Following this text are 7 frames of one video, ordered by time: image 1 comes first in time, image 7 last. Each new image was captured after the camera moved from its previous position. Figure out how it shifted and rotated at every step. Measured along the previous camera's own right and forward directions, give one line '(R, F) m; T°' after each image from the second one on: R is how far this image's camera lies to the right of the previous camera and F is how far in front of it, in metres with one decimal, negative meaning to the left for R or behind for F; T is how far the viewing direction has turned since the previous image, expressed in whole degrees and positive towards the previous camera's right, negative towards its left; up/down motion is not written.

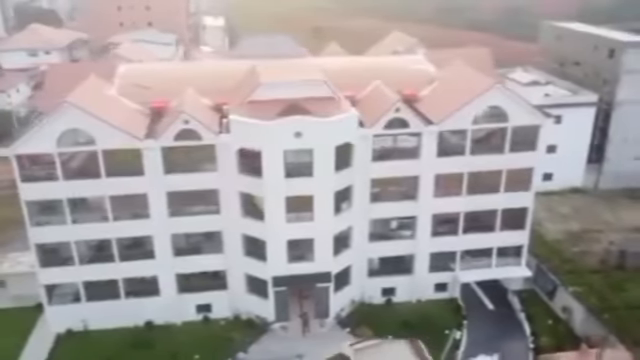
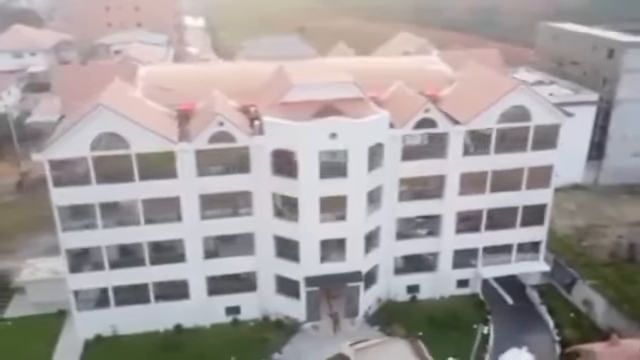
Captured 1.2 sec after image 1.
(-3.5, -0.2) m; +3°
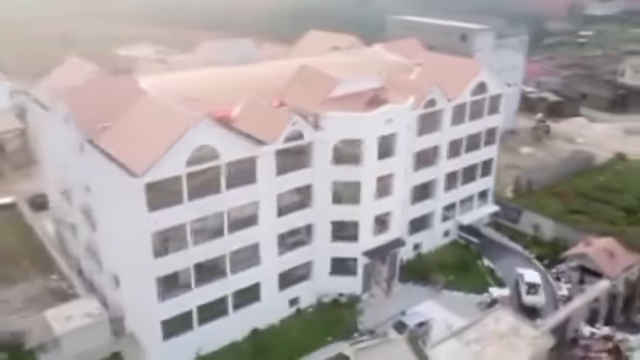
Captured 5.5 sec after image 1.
(-18.7, +1.5) m; +28°
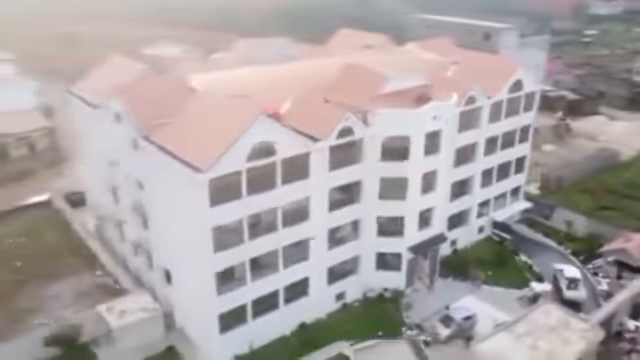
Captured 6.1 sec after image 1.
(-2.8, -0.5) m; 0°
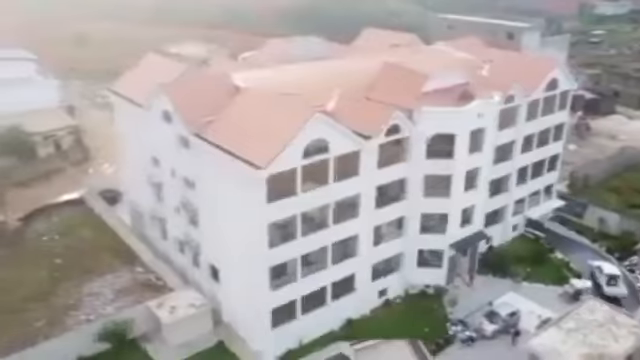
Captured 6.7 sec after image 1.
(-2.6, -0.3) m; 0°
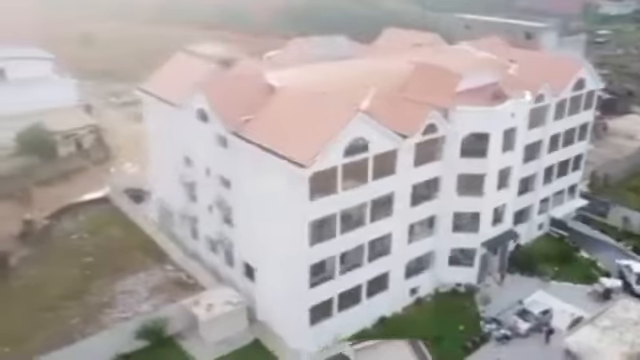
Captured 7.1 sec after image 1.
(-2.0, -0.2) m; 0°
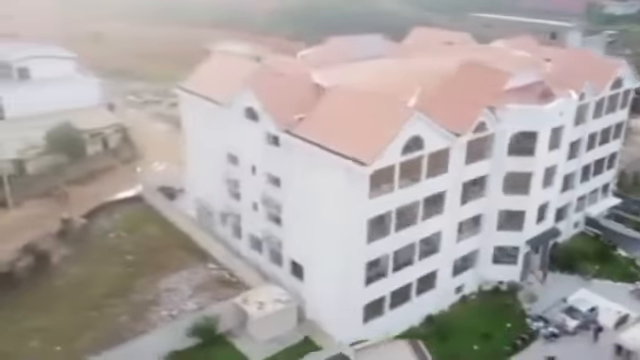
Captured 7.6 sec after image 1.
(-2.8, -0.1) m; 0°
